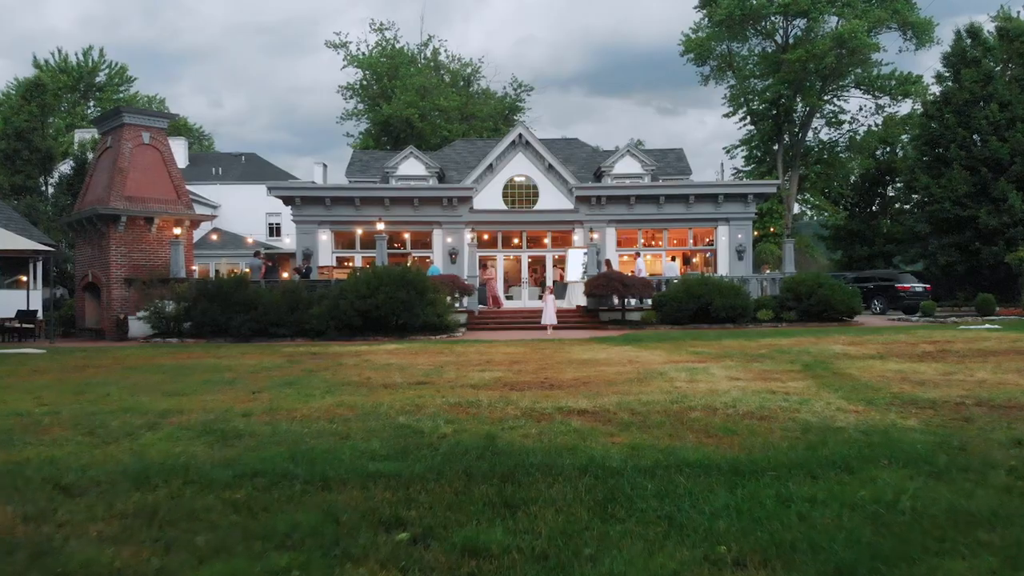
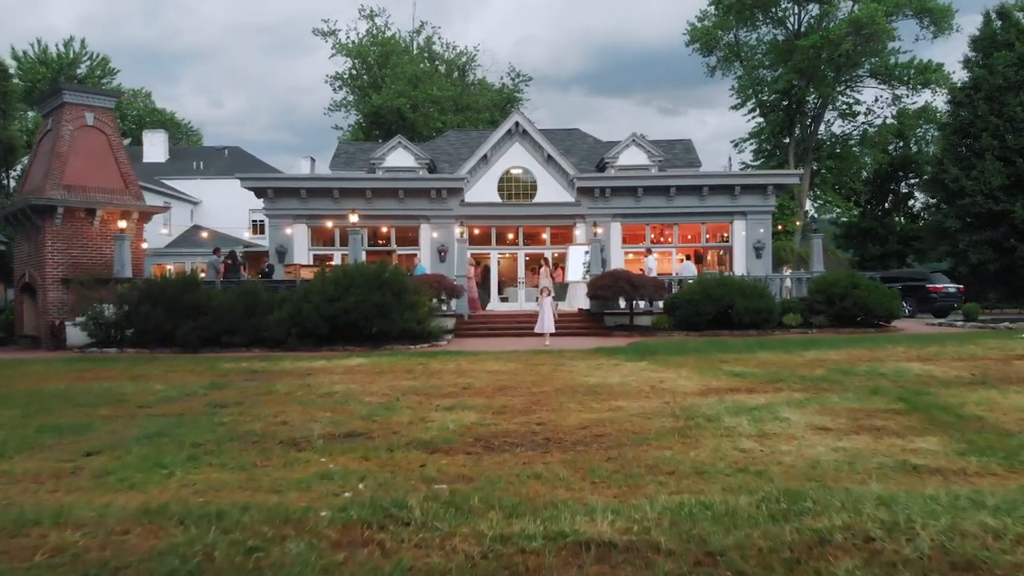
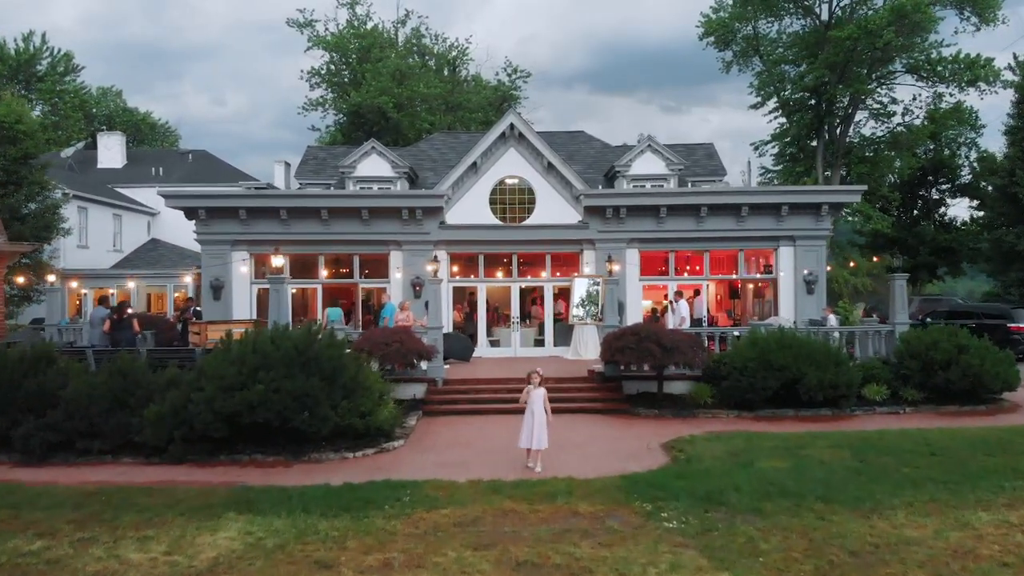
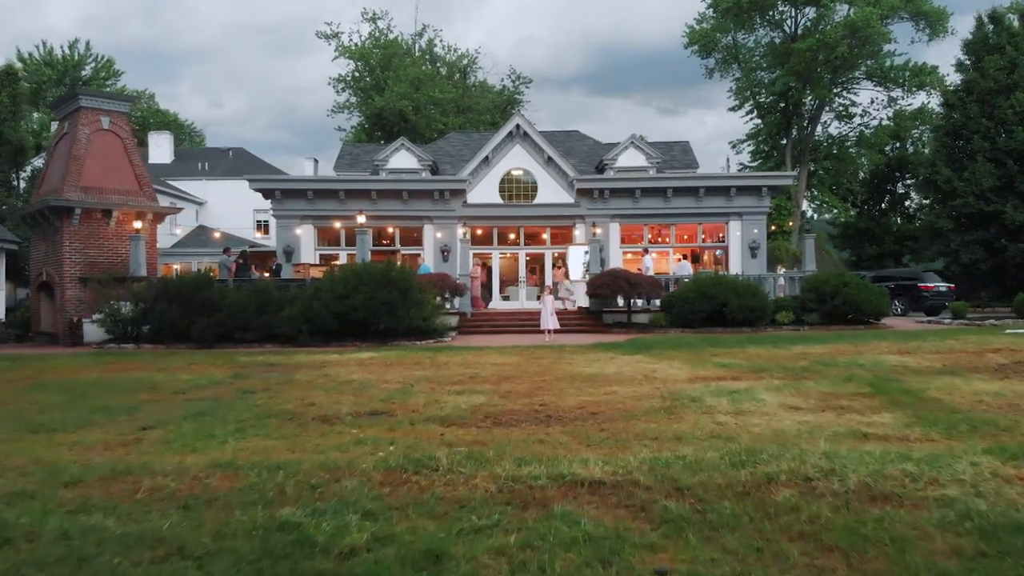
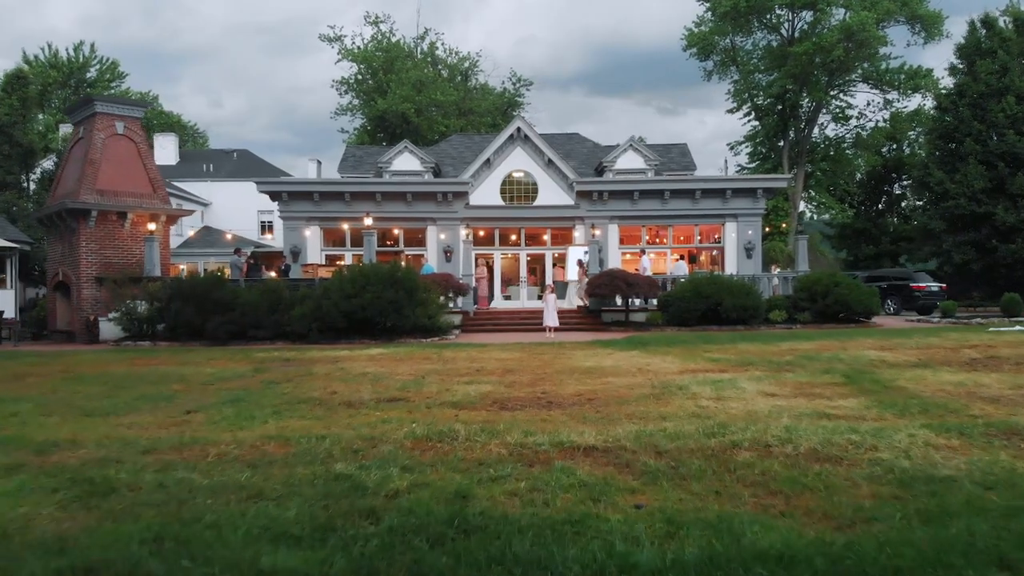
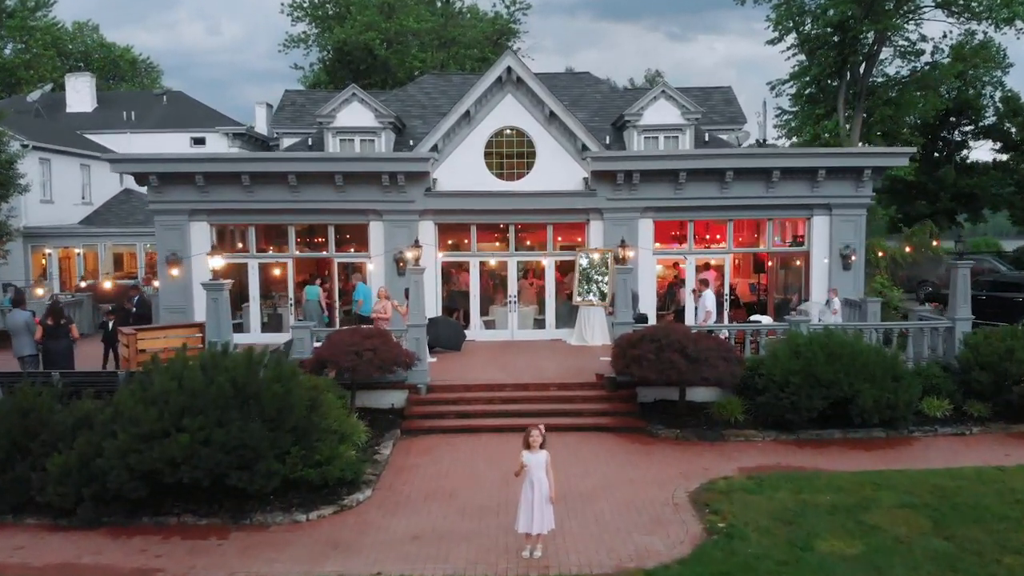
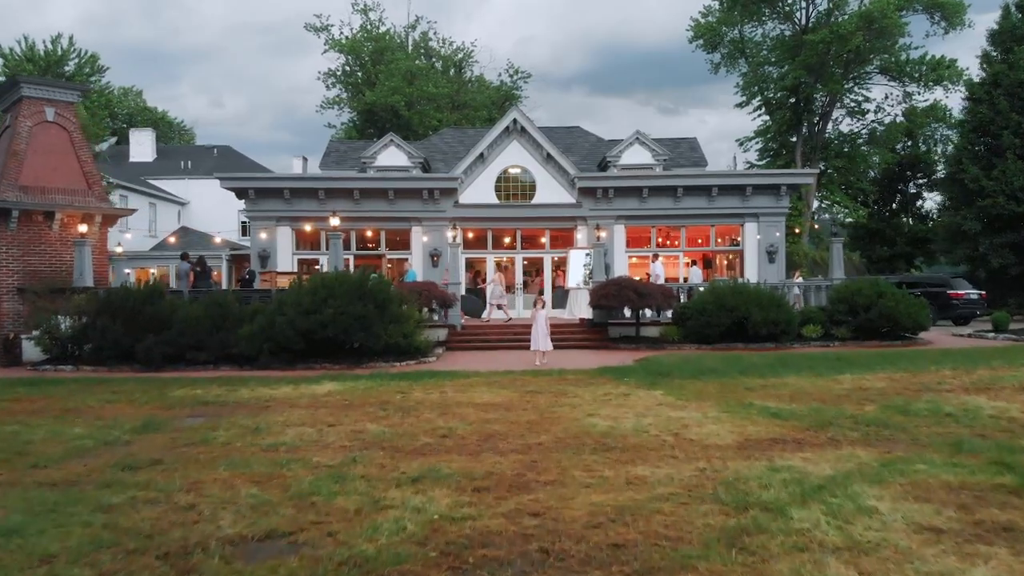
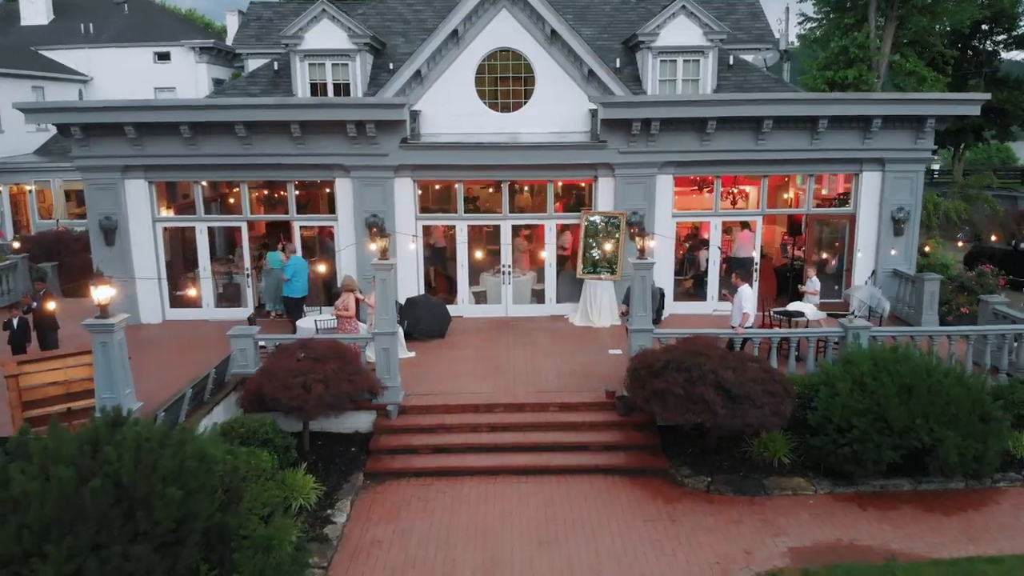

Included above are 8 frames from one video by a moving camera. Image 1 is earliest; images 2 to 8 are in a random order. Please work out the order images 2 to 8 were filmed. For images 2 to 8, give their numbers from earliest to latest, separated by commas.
5, 4, 2, 7, 3, 6, 8
